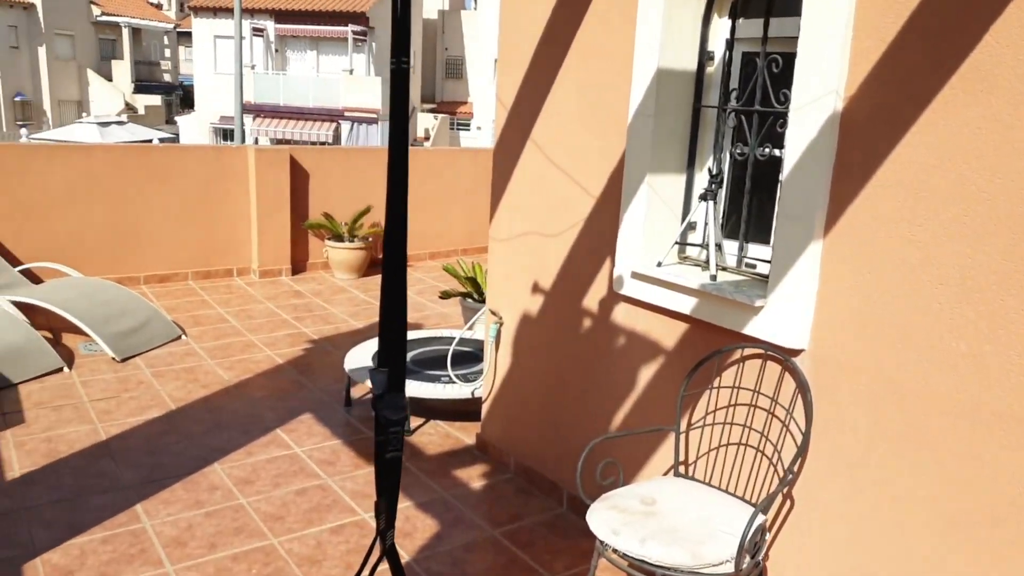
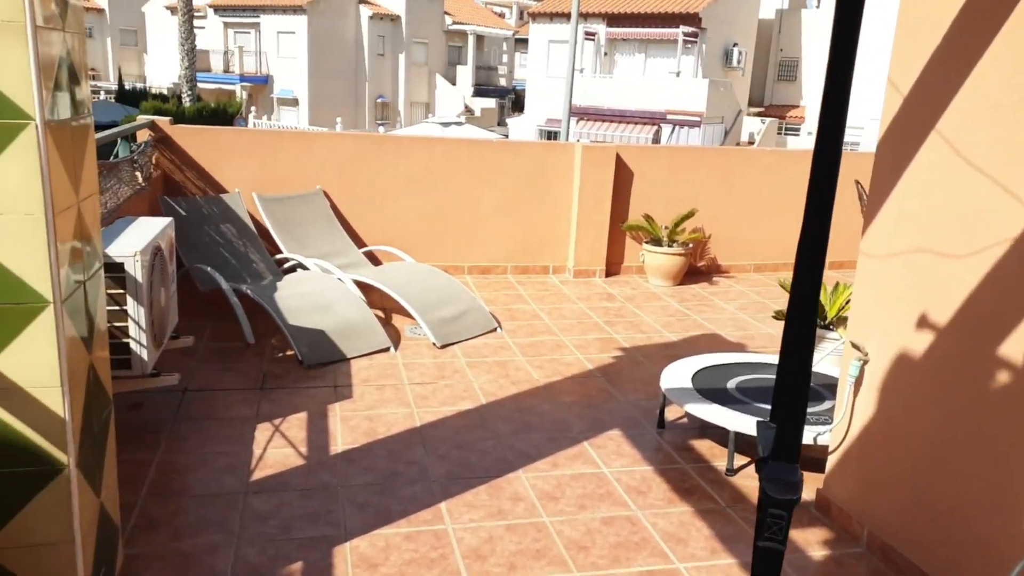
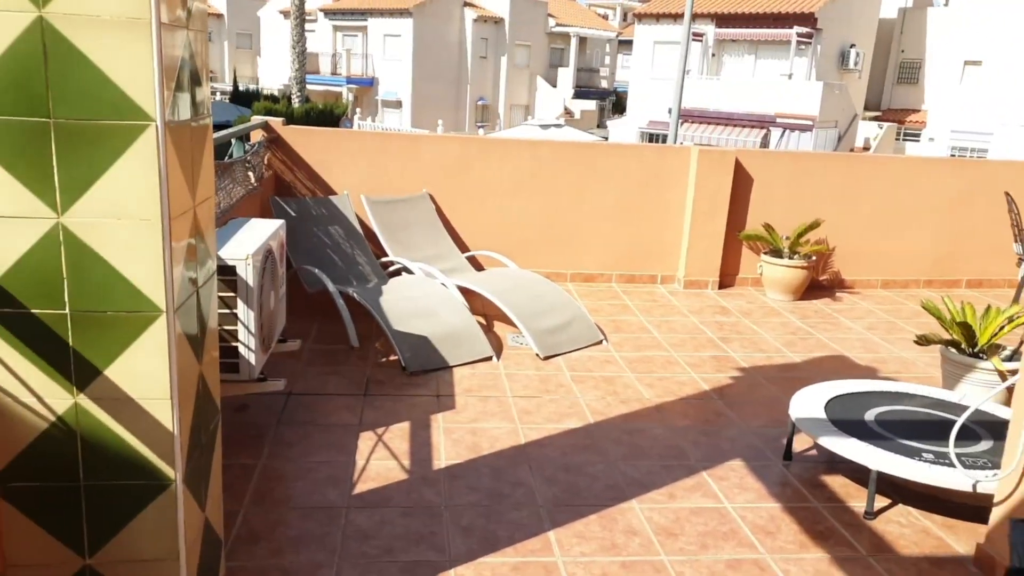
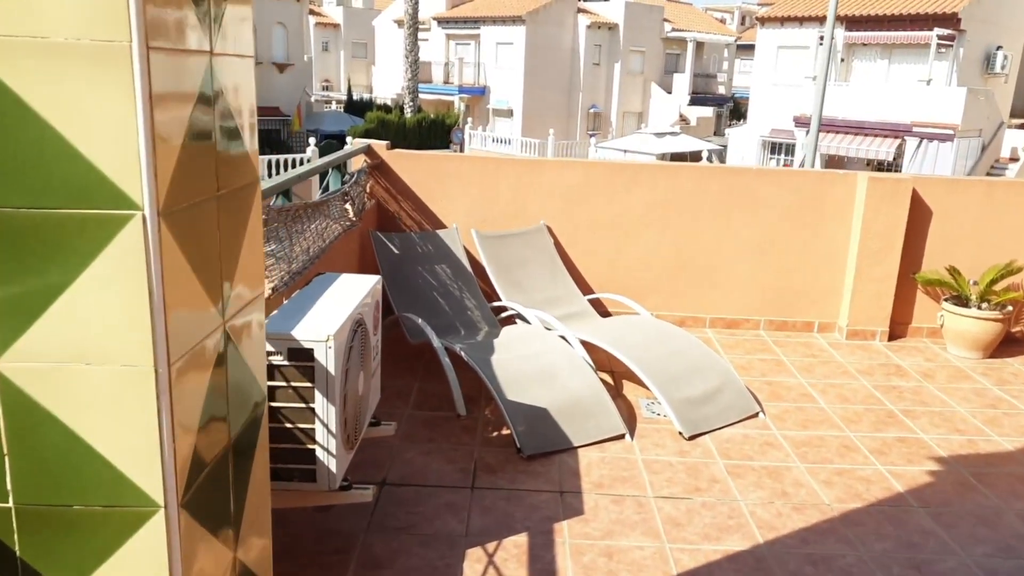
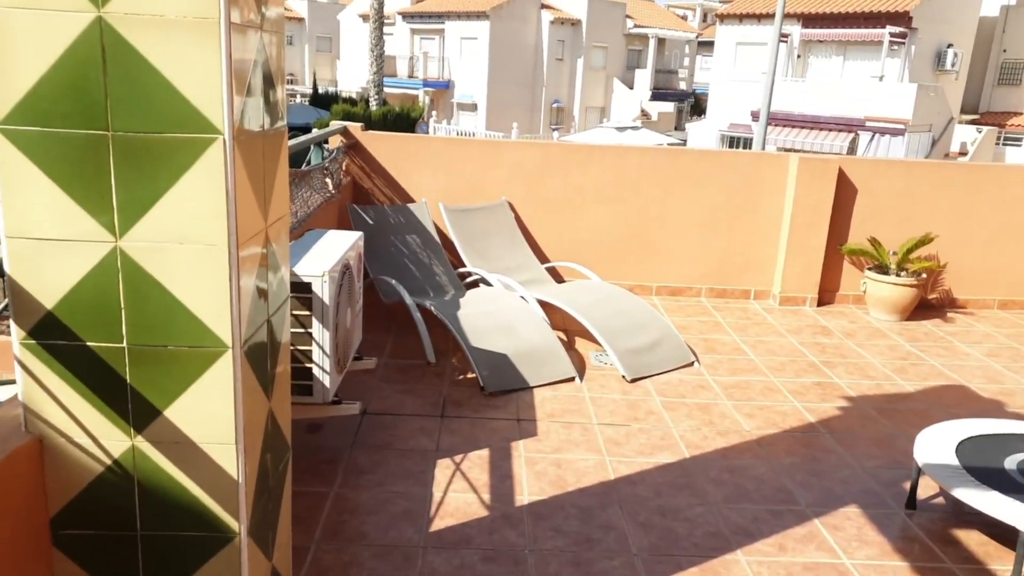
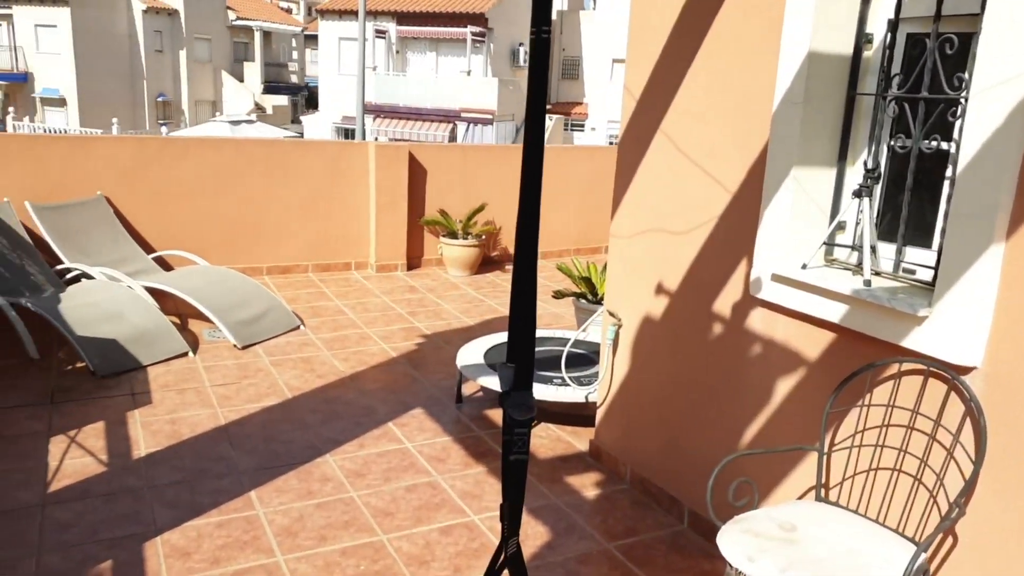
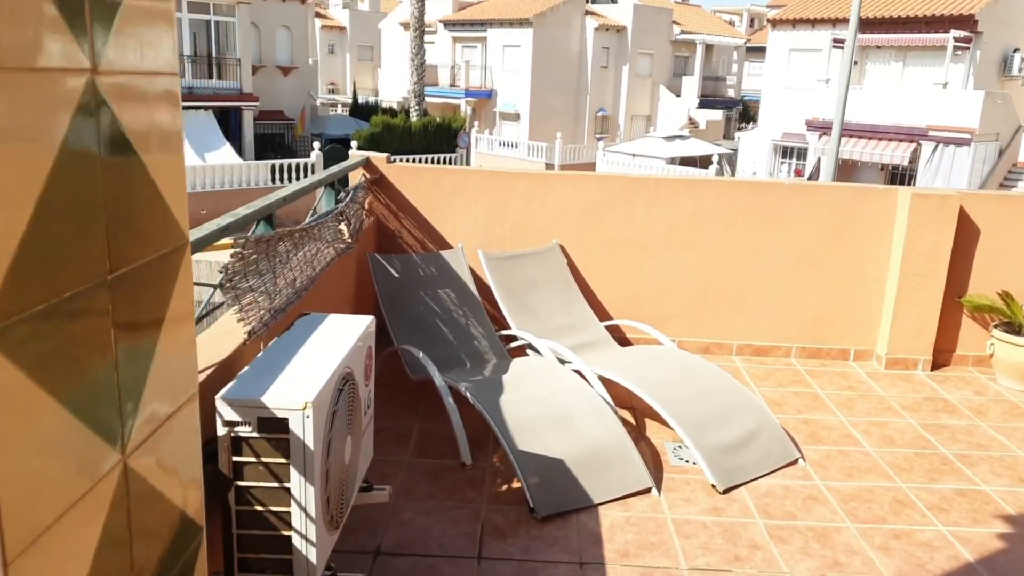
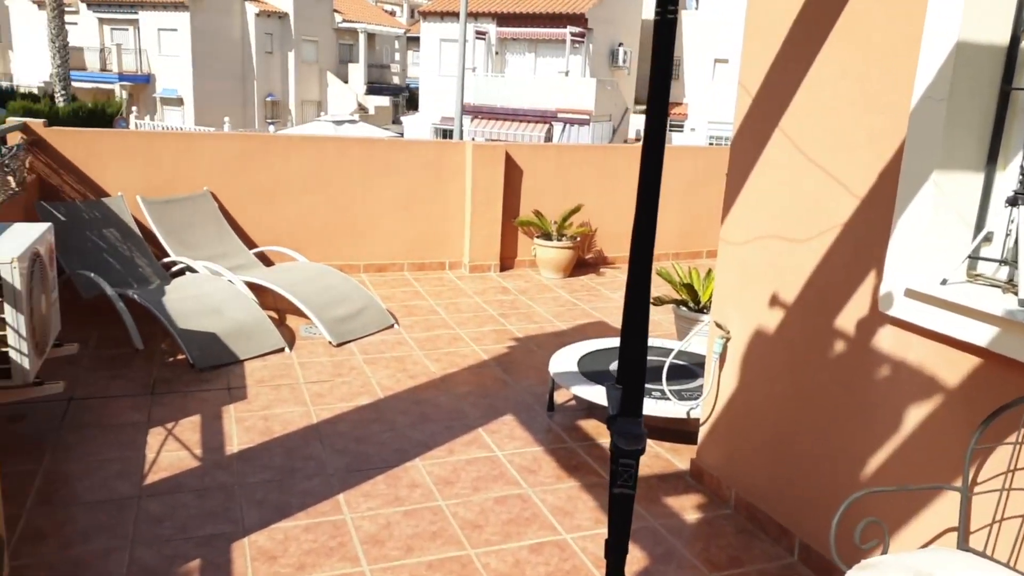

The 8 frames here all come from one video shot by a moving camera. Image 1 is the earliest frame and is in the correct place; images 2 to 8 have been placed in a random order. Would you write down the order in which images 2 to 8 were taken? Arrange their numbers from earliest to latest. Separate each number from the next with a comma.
6, 8, 2, 3, 5, 4, 7
